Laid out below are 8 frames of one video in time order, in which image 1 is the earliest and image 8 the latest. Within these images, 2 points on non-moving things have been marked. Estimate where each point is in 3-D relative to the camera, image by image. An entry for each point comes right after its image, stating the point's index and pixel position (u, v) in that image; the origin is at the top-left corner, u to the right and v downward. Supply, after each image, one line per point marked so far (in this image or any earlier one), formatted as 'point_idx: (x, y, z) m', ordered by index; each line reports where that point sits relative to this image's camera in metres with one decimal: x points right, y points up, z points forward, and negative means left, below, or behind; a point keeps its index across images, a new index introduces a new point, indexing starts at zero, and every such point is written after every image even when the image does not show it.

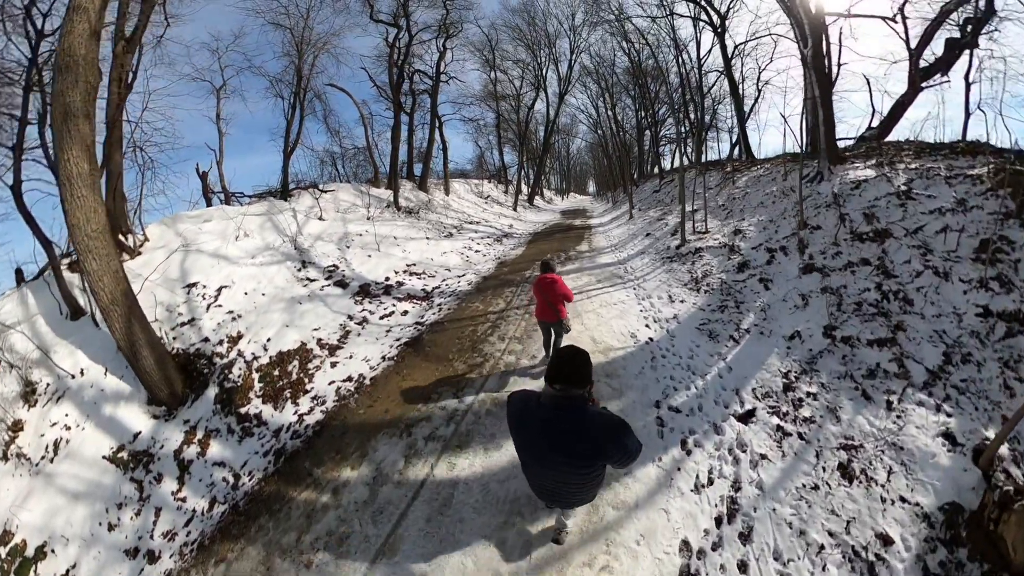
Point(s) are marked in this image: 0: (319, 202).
0: (-14.4, +6.5, +12.1) m
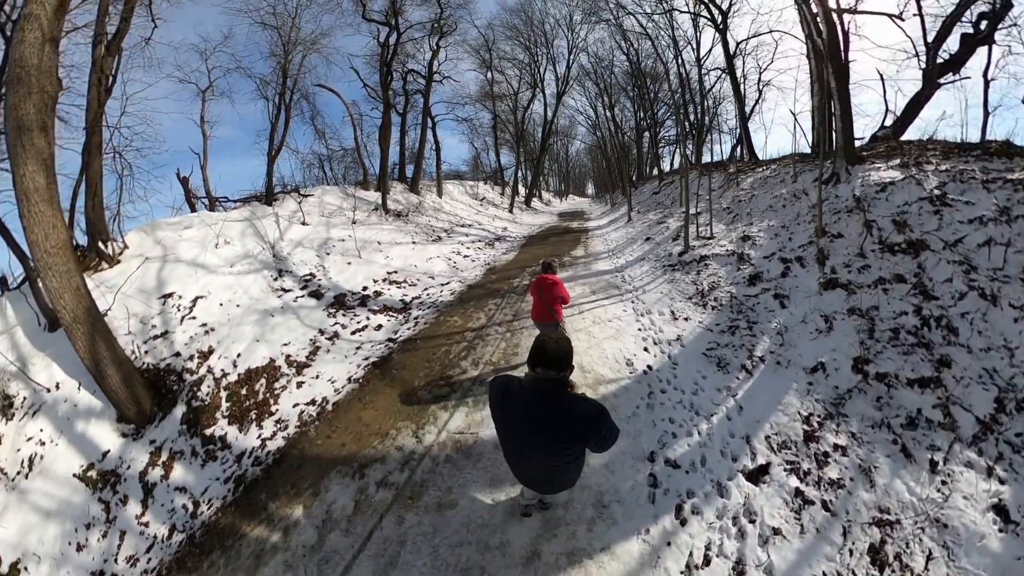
0: (-15.1, +5.9, +11.6) m
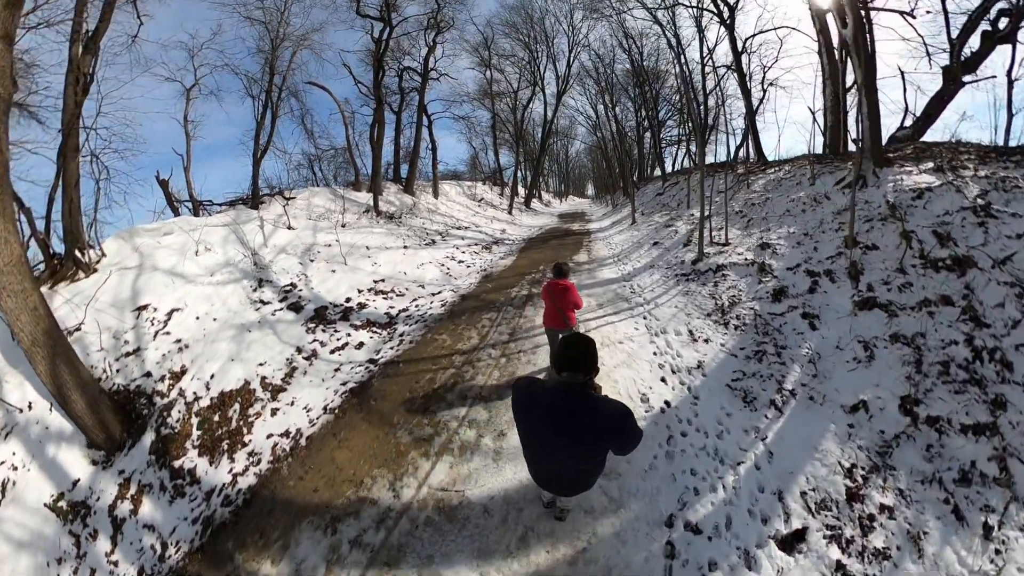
0: (-15.2, +5.3, +11.1) m
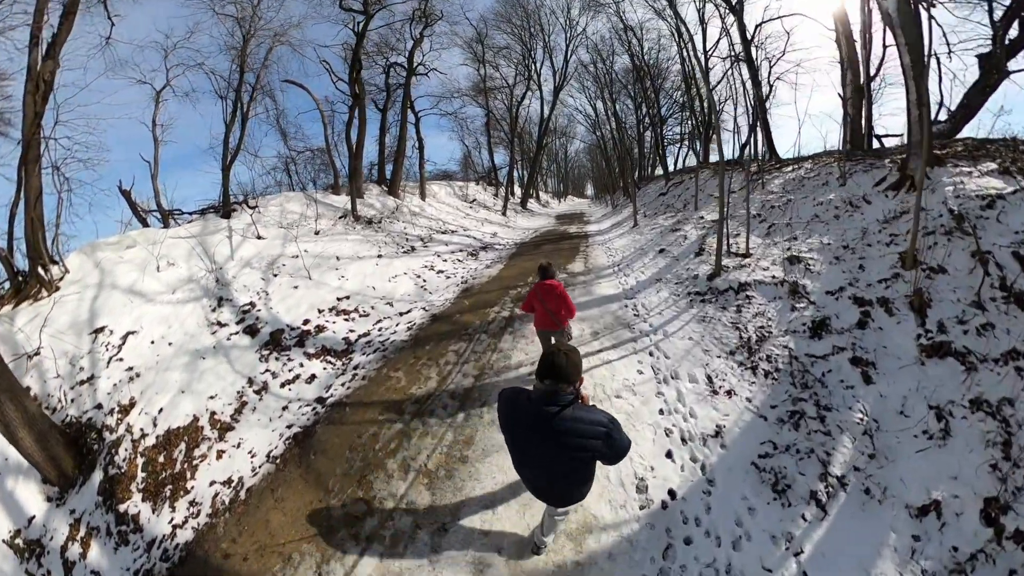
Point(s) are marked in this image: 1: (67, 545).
0: (-16.0, +4.4, +10.3) m
1: (-16.0, -9.2, +5.8) m
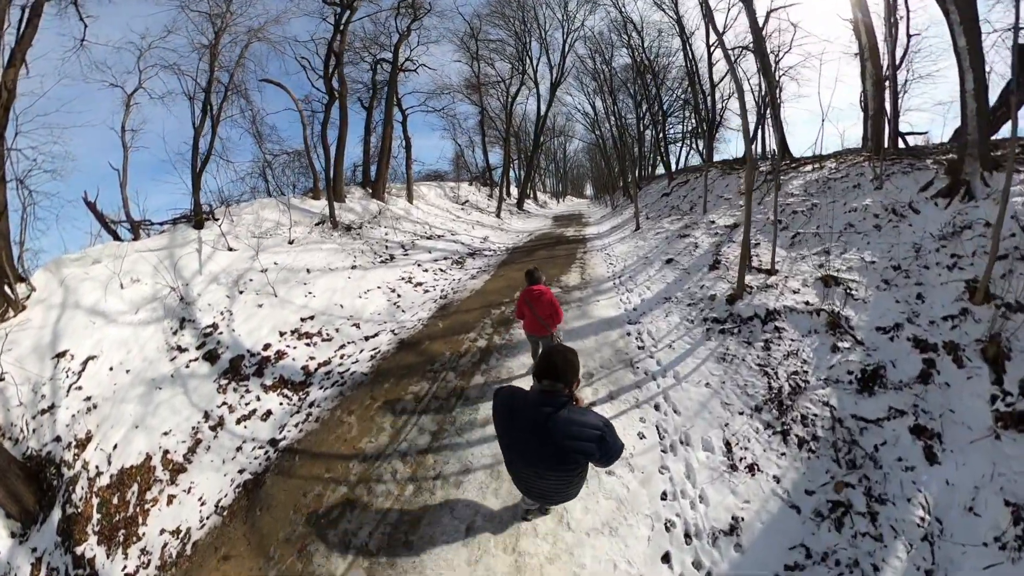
0: (-16.6, +3.6, +9.6) m
1: (-16.5, -10.1, +5.3) m
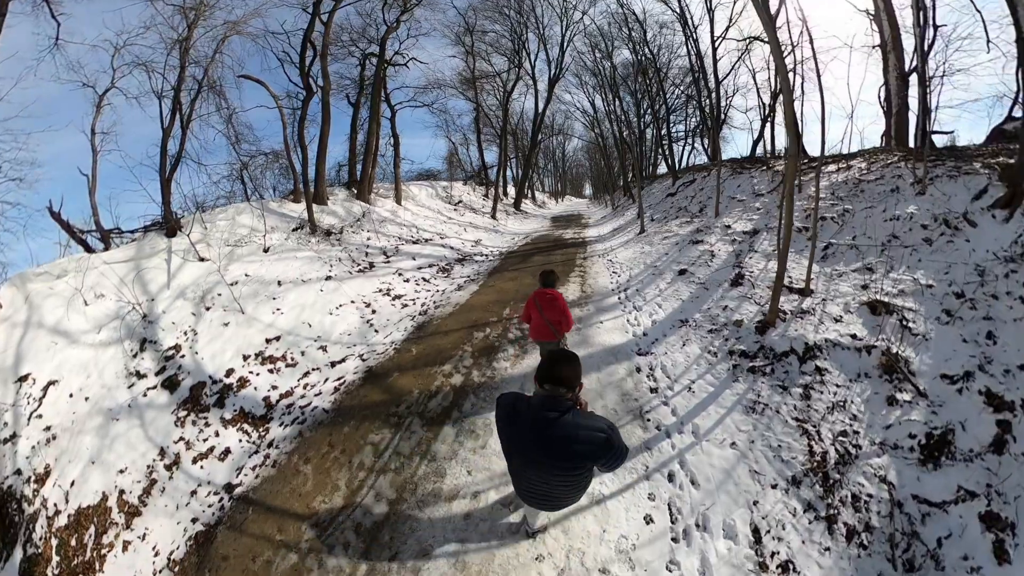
0: (-17.0, +2.8, +9.0) m
1: (-16.7, -10.9, +4.9) m
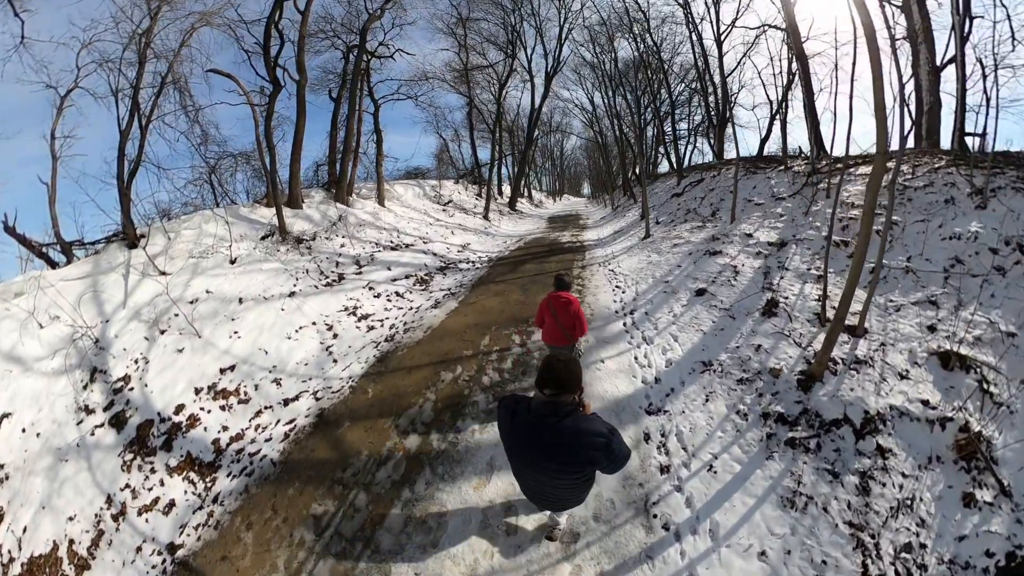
0: (-17.5, +1.9, +8.2) m
1: (-17.0, -11.9, +4.5) m
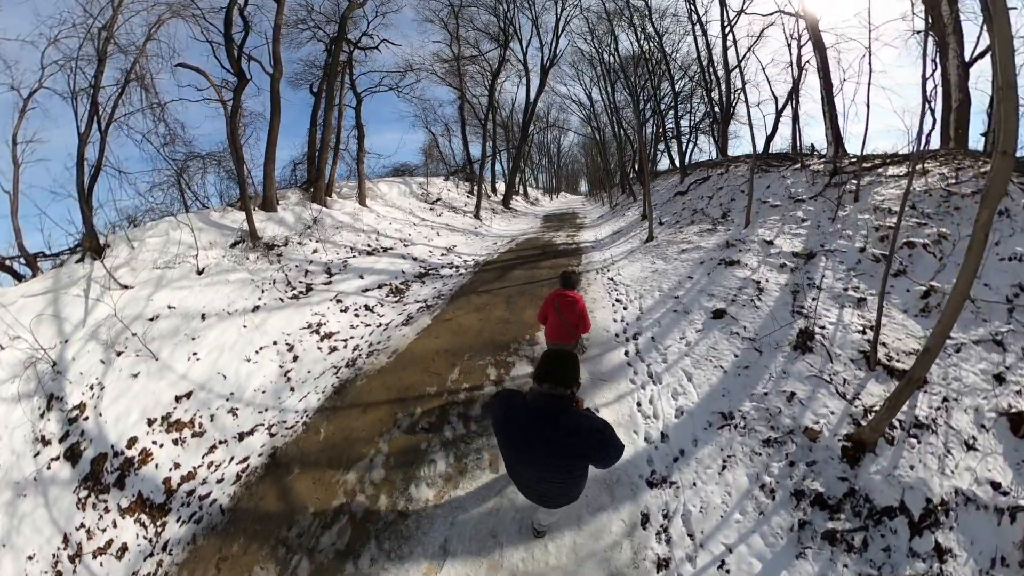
0: (-18.1, +1.2, +7.7) m
1: (-17.3, -12.7, +4.4) m
